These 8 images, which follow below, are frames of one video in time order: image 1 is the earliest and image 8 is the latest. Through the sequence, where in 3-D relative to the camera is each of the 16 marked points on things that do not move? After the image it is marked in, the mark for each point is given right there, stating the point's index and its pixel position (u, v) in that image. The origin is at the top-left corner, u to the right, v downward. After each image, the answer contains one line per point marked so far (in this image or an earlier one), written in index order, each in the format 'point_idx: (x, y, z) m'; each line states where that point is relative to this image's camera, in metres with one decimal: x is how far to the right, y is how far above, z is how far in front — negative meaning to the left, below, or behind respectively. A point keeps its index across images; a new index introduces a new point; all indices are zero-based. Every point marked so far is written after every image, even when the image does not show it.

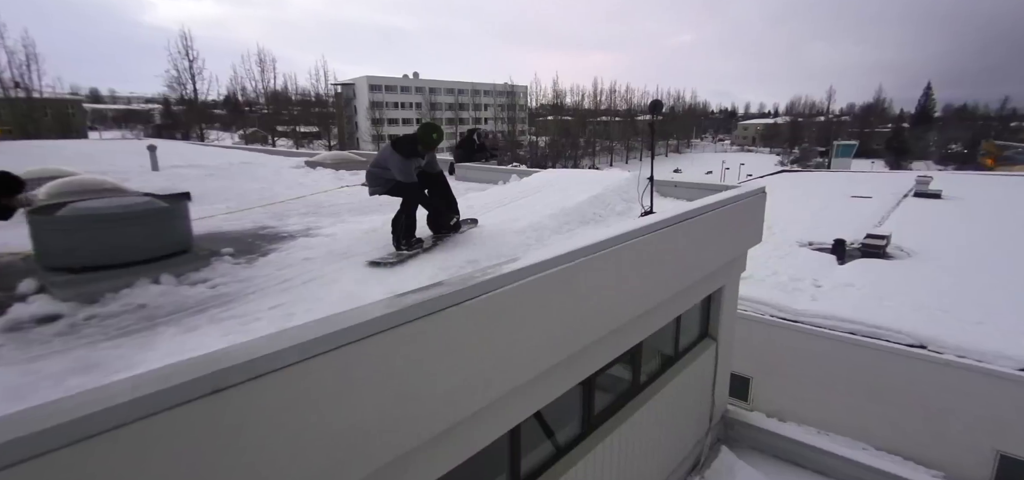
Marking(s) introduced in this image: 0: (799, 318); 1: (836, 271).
0: (+4.3, -1.2, +7.2) m
1: (+6.0, -0.6, +9.0) m
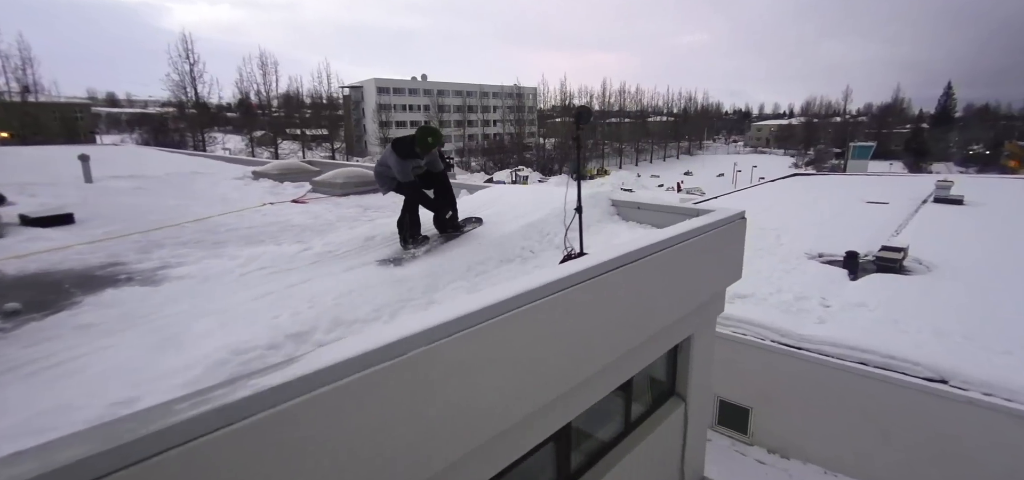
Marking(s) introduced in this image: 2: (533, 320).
0: (+3.9, -1.4, +6.4) m
1: (+5.6, -0.8, +8.2) m
2: (+0.1, -0.4, +2.2) m
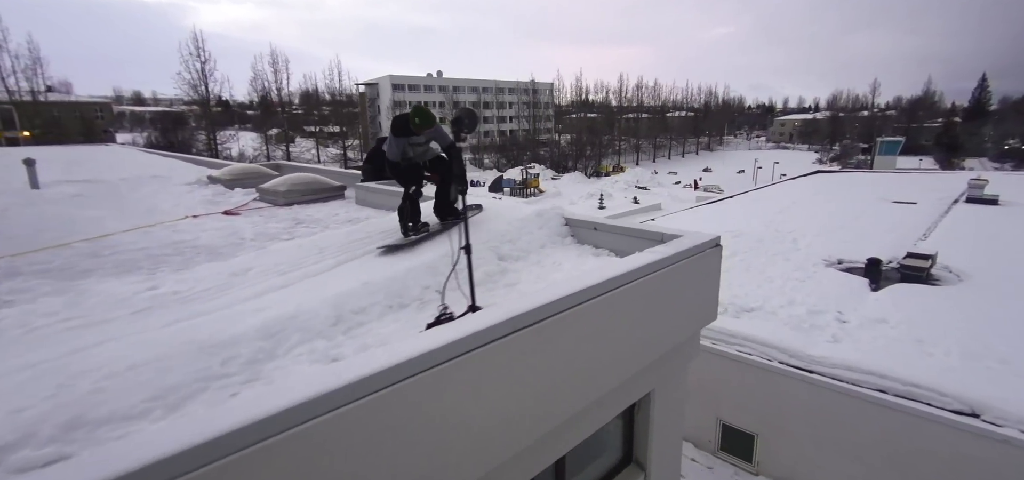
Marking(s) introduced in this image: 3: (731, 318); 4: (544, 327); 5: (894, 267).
0: (+3.6, -1.5, +5.8) m
1: (+5.4, -1.0, +7.5) m
2: (-0.3, -0.5, +1.7) m
3: (+3.1, -1.1, +6.8) m
4: (+0.1, -0.4, +2.0) m
5: (+7.4, -0.5, +9.3) m
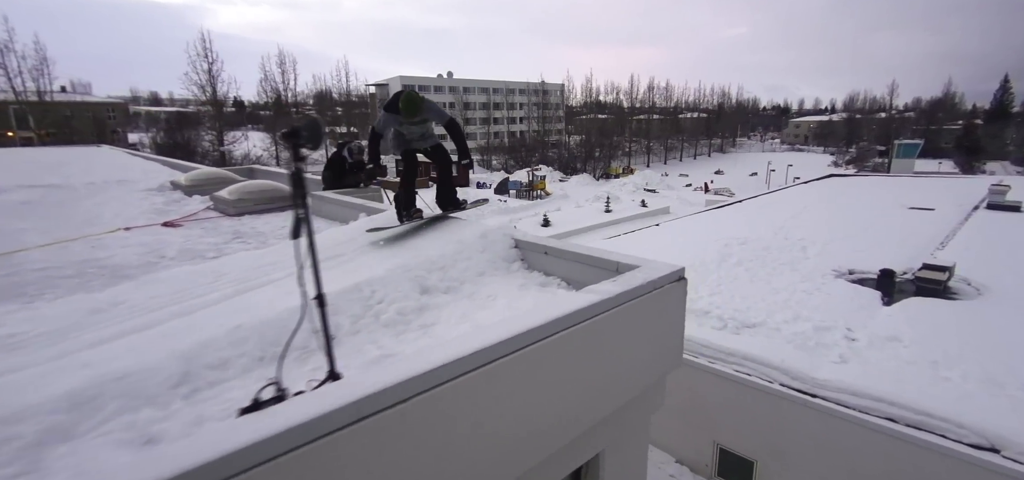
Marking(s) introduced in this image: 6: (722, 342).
0: (+3.4, -1.7, +5.4) m
1: (+5.3, -1.1, +7.0) m
2: (-0.6, -0.6, +1.3) m
3: (+2.9, -1.3, +6.4) m
4: (-0.2, -0.5, +1.7) m
5: (+7.3, -0.7, +8.8) m
6: (+2.7, -1.3, +6.2) m
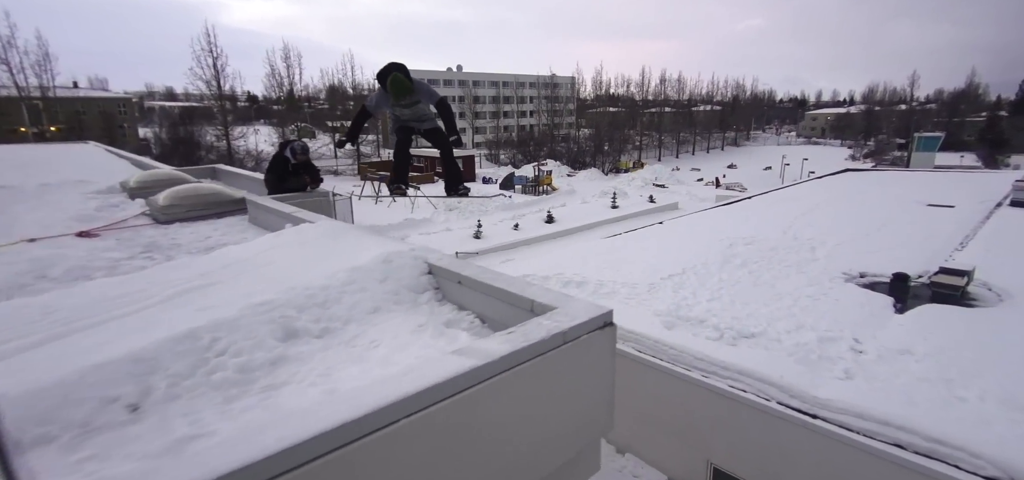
0: (+3.1, -1.8, +4.9) m
1: (+5.0, -1.2, +6.6) m
2: (-1.0, -0.8, +1.0) m
3: (+2.7, -1.3, +5.9) m
4: (-0.5, -0.6, +1.3) m
5: (+7.1, -0.7, +8.2) m
6: (+2.5, -1.4, +5.7) m
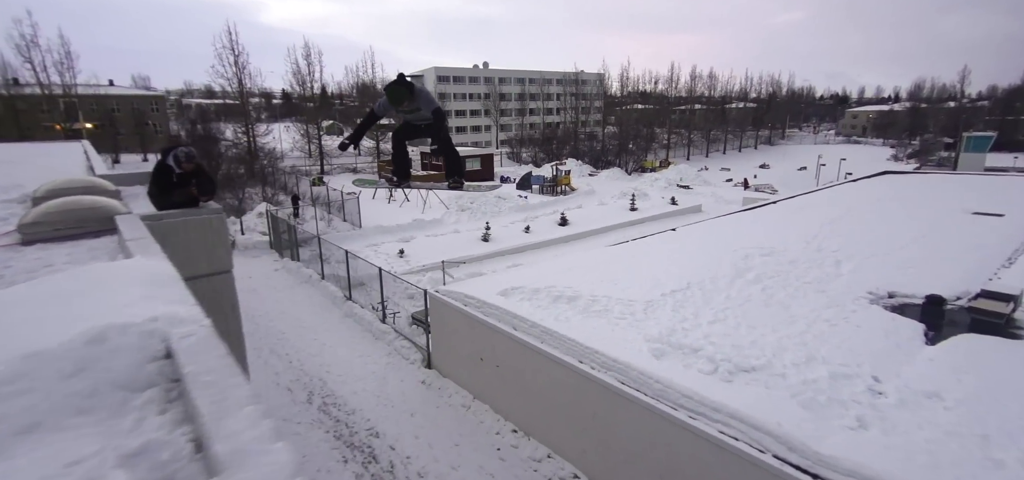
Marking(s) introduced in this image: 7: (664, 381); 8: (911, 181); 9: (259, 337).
0: (+2.7, -2.0, +4.2) m
1: (+4.7, -1.4, +5.7) m
2: (-1.7, -0.9, +0.4) m
3: (+2.2, -1.5, +5.2) m
4: (-1.2, -0.8, +0.8) m
5: (+6.8, -1.0, +7.2) m
6: (+2.1, -1.6, +5.0) m
7: (+1.7, -1.6, +5.2) m
8: (+15.5, +2.3, +18.8) m
9: (-5.3, -2.0, +10.1) m
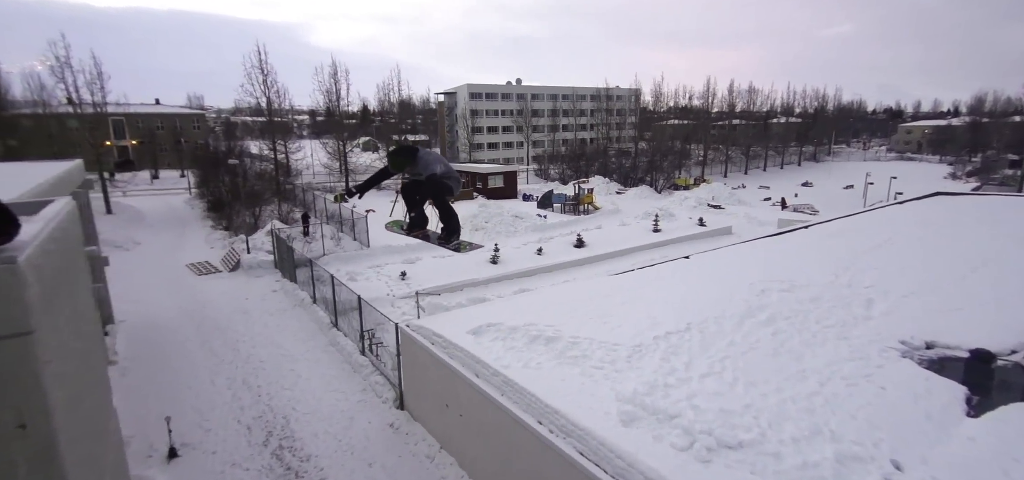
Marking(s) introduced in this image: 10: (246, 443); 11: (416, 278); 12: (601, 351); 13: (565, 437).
0: (+2.0, -2.4, +3.2) m
1: (+4.1, -1.9, +4.6) m
2: (-2.6, -1.2, -0.2) m
3: (+1.6, -2.0, +4.3) m
4: (-2.1, -1.0, +0.1) m
5: (+6.3, -1.6, +6.0) m
6: (+1.4, -2.0, +4.1) m
7: (+1.0, -2.0, +4.4) m
8: (+15.9, +1.2, +17.0) m
9: (-5.6, -2.5, +9.7) m
10: (-4.1, -3.1, +7.3) m
11: (-3.1, -1.2, +15.4) m
12: (+1.2, -1.5, +6.6) m
13: (+0.6, -2.0, +4.9) m
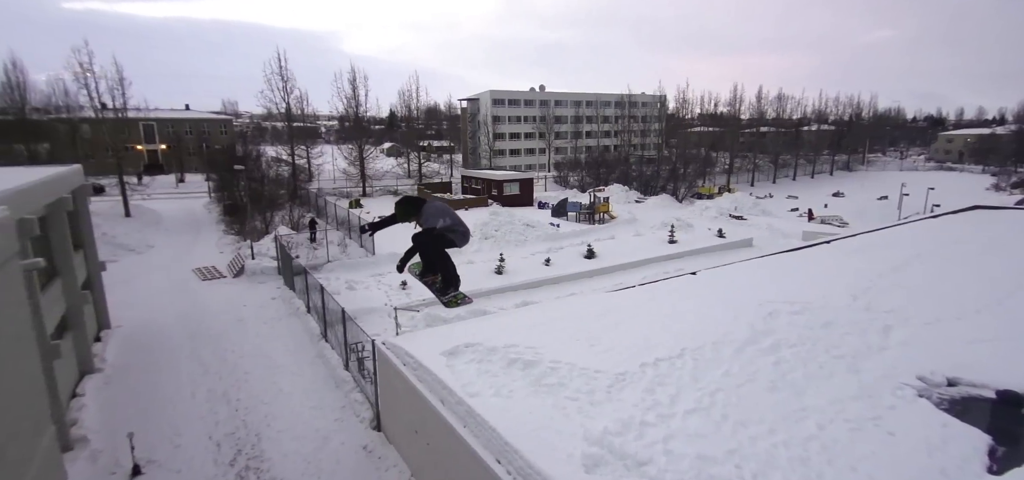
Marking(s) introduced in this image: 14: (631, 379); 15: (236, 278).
0: (+1.4, -2.6, +2.7) m
1: (+3.6, -2.2, +3.9) m
2: (-3.3, -1.3, -0.5) m
3: (+1.2, -2.2, +3.8) m
4: (-2.7, -1.1, -0.2) m
5: (+5.9, -1.9, +5.2) m
6: (+0.9, -2.2, +3.6) m
7: (+0.6, -2.2, +3.9) m
8: (+16.1, +0.6, +15.8) m
9: (-5.8, -2.7, +9.5) m
10: (-4.4, -3.2, +7.0) m
11: (-3.0, -1.5, +15.1) m
12: (+0.9, -1.8, +6.1) m
13: (+0.1, -2.2, +4.5) m
14: (+1.5, -1.8, +6.2) m
15: (-9.1, -1.2, +15.8) m
